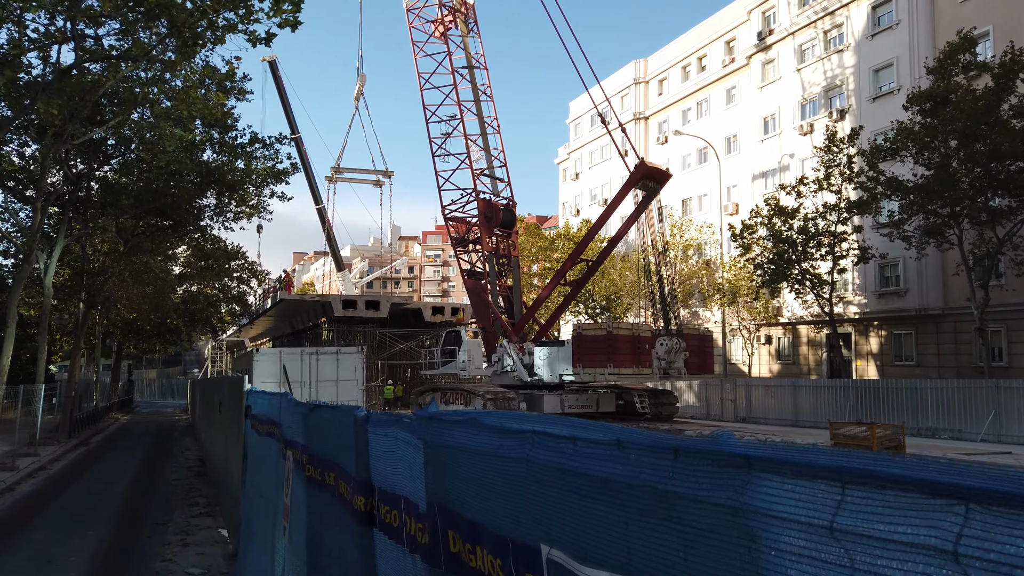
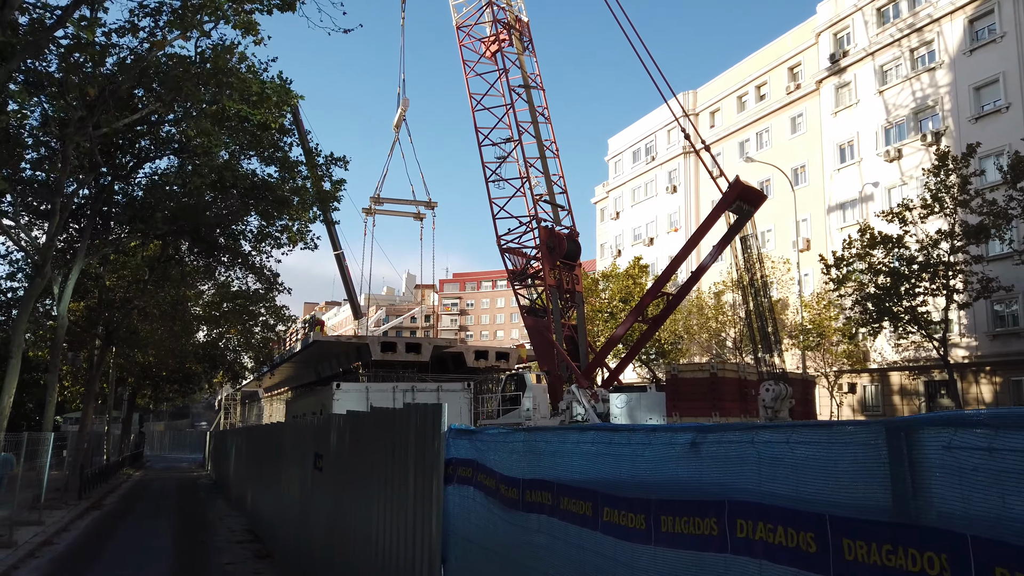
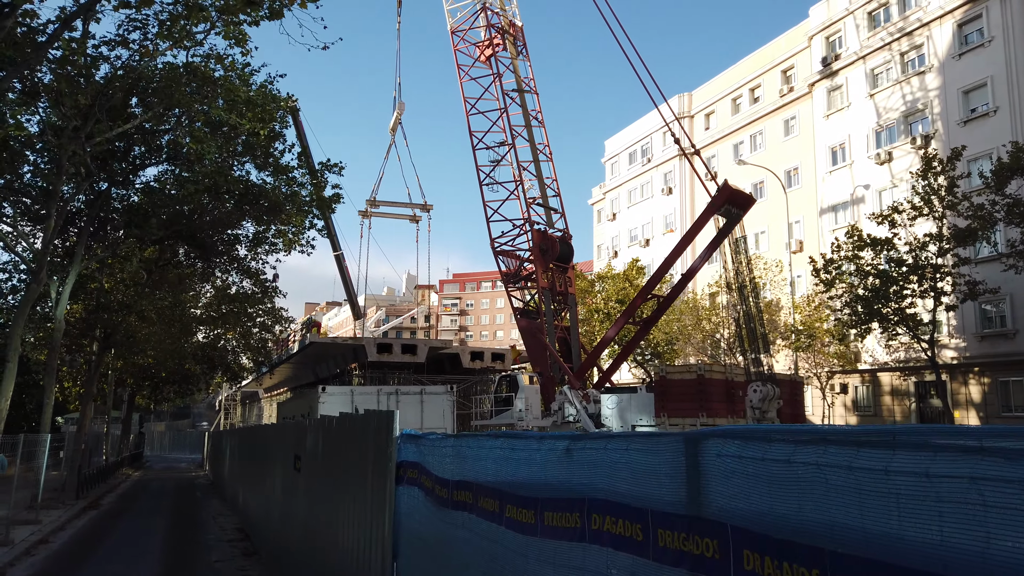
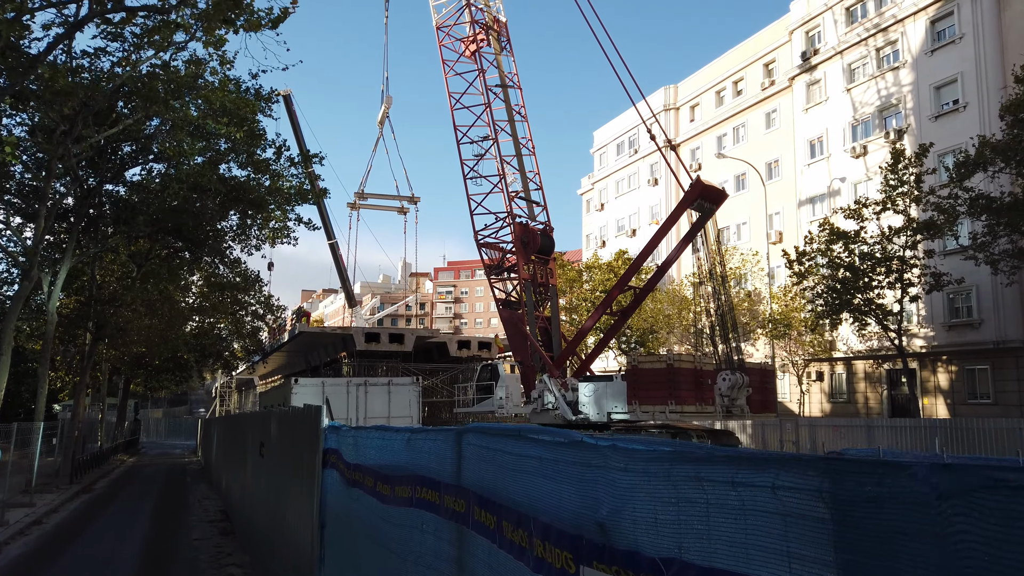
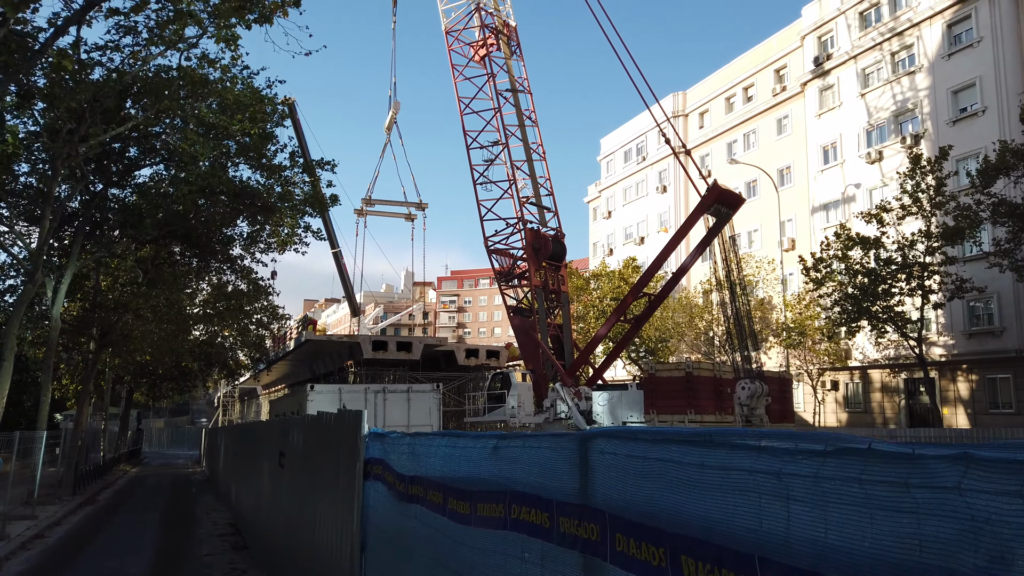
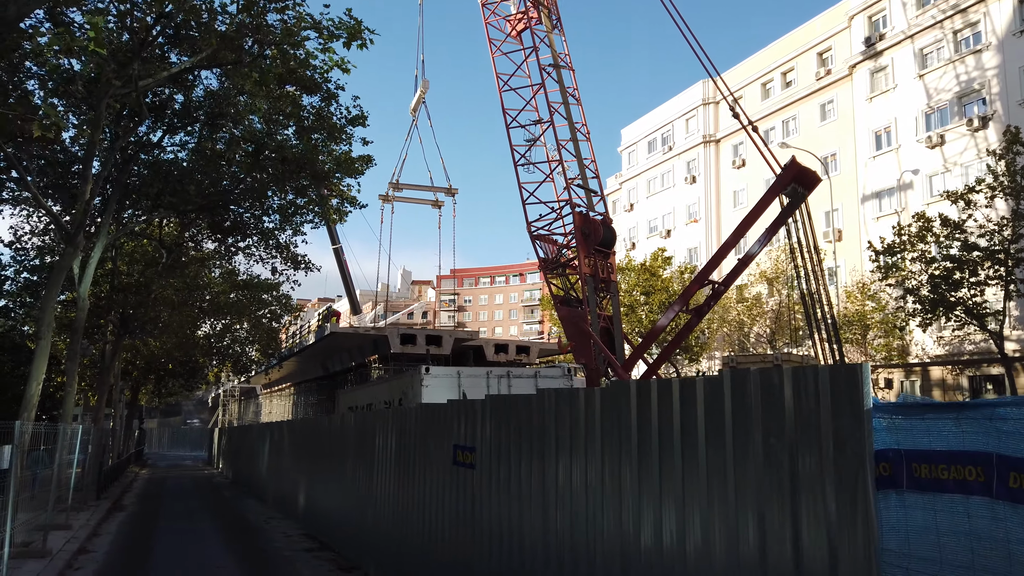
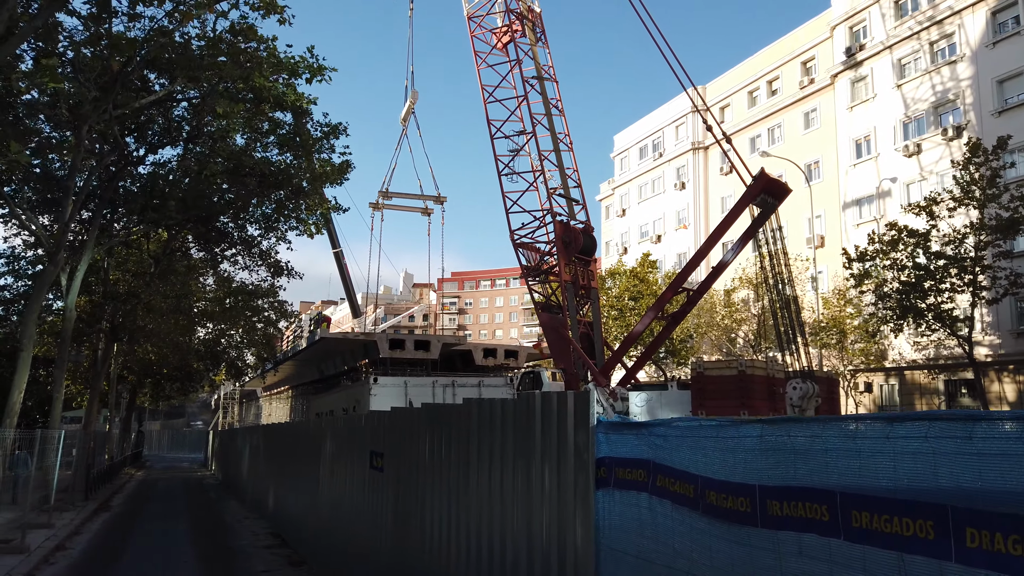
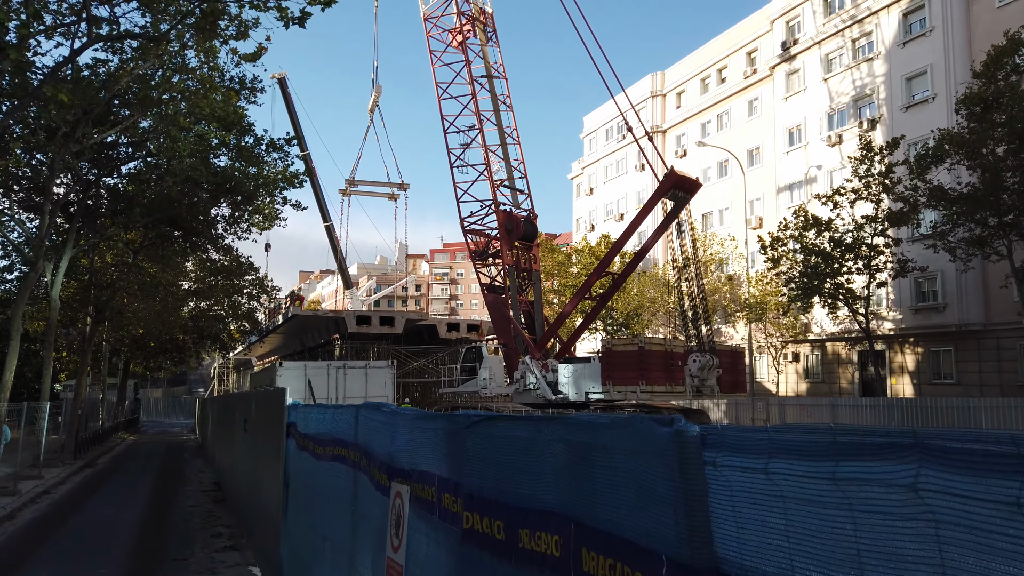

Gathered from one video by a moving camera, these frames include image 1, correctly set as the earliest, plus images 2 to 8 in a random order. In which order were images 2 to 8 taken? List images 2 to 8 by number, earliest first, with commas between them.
8, 4, 5, 3, 2, 7, 6
